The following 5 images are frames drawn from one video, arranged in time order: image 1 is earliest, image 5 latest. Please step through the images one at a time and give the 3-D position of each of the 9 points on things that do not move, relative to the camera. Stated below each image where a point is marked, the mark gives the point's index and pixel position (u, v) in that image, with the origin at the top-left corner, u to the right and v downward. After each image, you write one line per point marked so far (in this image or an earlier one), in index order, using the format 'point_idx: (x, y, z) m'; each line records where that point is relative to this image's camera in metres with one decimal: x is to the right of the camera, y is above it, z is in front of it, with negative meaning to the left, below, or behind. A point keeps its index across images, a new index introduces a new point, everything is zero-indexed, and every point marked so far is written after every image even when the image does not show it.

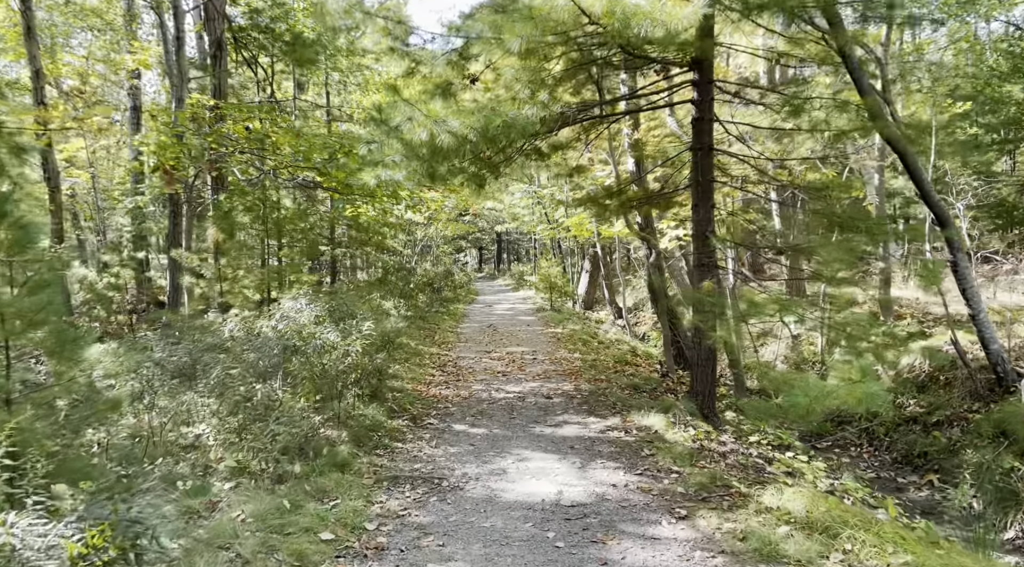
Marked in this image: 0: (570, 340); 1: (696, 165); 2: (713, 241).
0: (+1.1, -1.1, +14.5) m
1: (+2.1, +1.4, +8.4) m
2: (+2.3, +0.5, +8.3) m
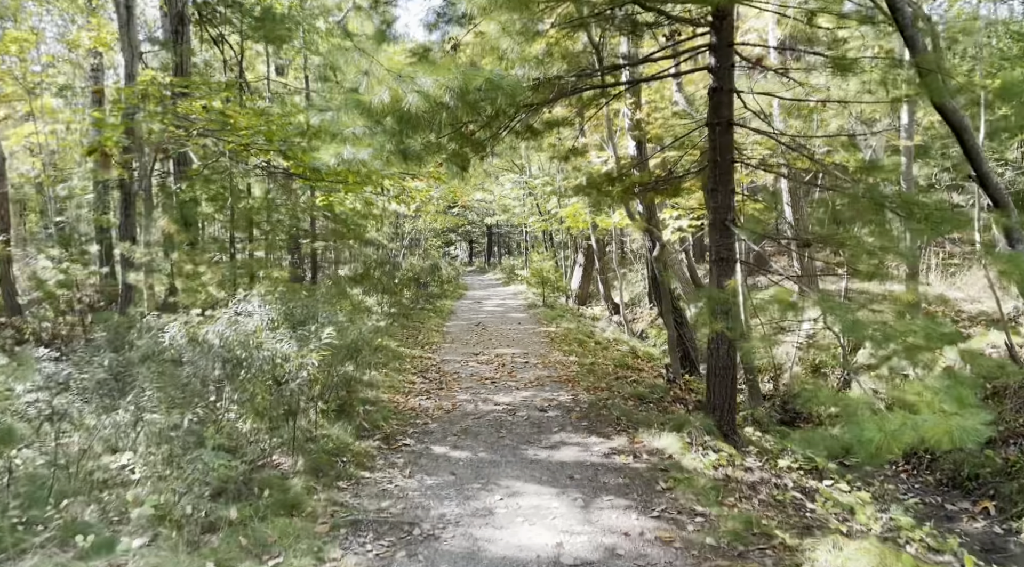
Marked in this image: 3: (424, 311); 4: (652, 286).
0: (+1.0, -1.1, +13.4) m
1: (+2.0, +1.4, +7.2) m
2: (+2.2, +0.5, +7.2) m
3: (-2.4, -0.7, +19.5) m
4: (+2.2, -0.1, +11.6) m
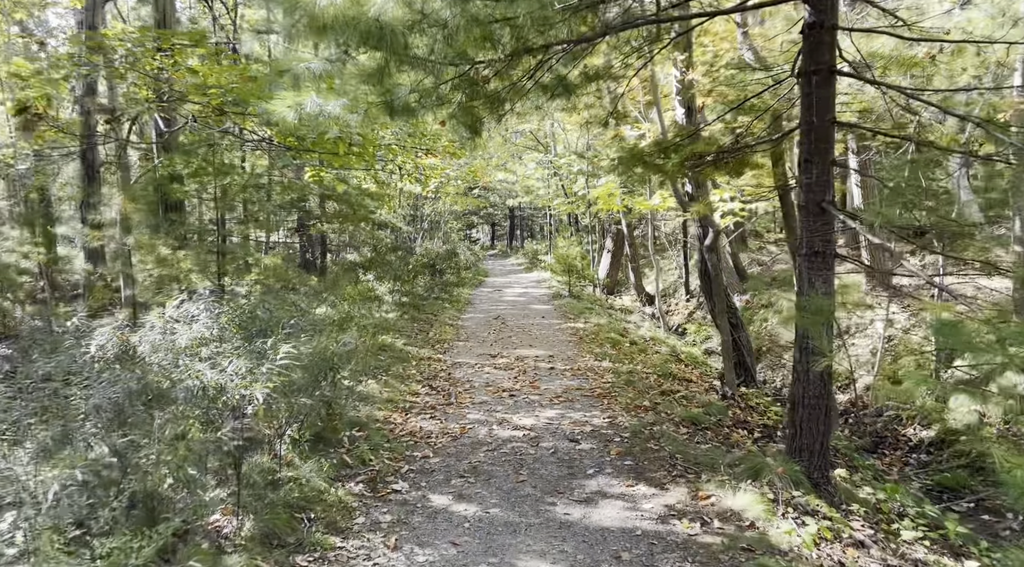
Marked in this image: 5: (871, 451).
0: (+1.3, -0.9, +11.7) m
1: (+2.2, +1.4, +5.4) m
2: (+2.4, +0.5, +5.4) m
3: (-1.8, -0.4, +17.9) m
4: (+2.5, 0.0, +9.8) m
5: (+4.0, -1.9, +8.2) m
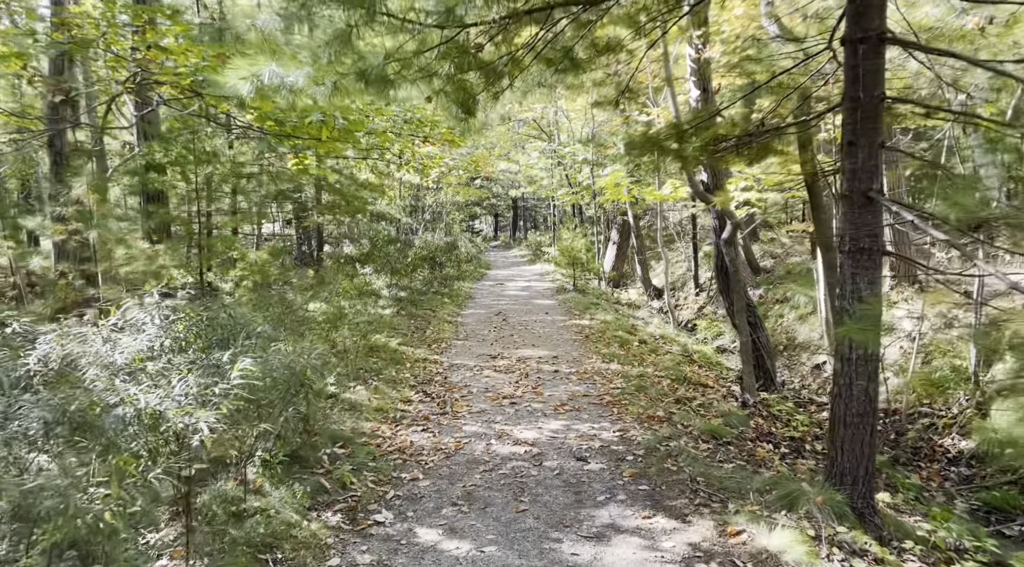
0: (+1.3, -0.8, +11.0) m
1: (+2.2, +1.4, +4.7) m
2: (+2.4, +0.5, +4.6) m
3: (-1.8, -0.3, +17.2) m
4: (+2.6, +0.1, +9.1) m
5: (+4.0, -1.8, +7.5) m
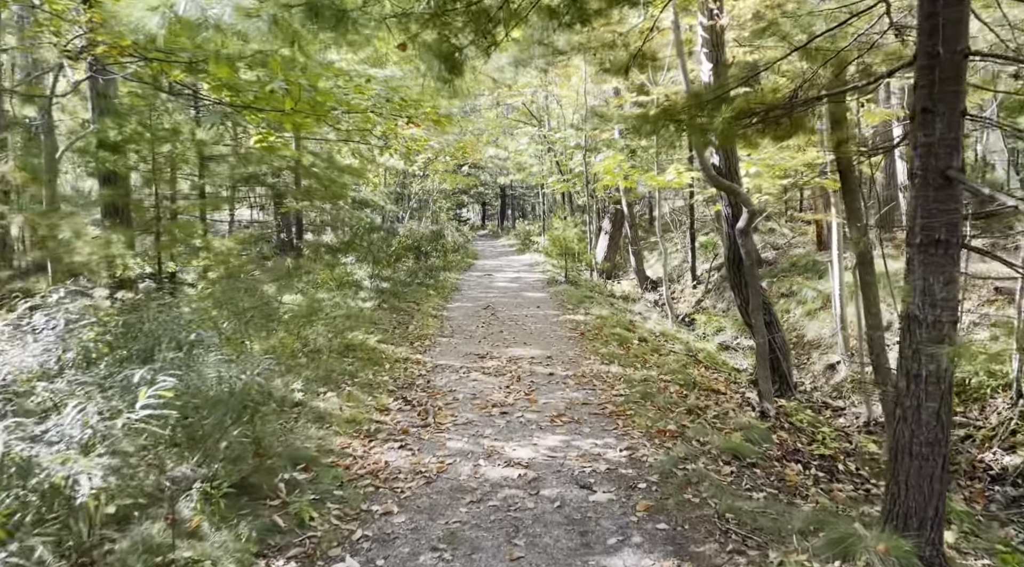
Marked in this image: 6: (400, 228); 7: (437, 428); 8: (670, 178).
0: (+1.2, -0.8, +10.1) m
1: (+2.2, +1.4, +3.8) m
2: (+2.4, +0.5, +3.8) m
3: (-2.0, -0.1, +16.3) m
4: (+2.5, +0.1, +8.2) m
5: (+3.9, -1.8, +6.7) m
6: (-2.8, +1.4, +18.0) m
7: (-0.7, -1.3, +6.4) m
8: (+2.3, +1.5, +10.5) m
